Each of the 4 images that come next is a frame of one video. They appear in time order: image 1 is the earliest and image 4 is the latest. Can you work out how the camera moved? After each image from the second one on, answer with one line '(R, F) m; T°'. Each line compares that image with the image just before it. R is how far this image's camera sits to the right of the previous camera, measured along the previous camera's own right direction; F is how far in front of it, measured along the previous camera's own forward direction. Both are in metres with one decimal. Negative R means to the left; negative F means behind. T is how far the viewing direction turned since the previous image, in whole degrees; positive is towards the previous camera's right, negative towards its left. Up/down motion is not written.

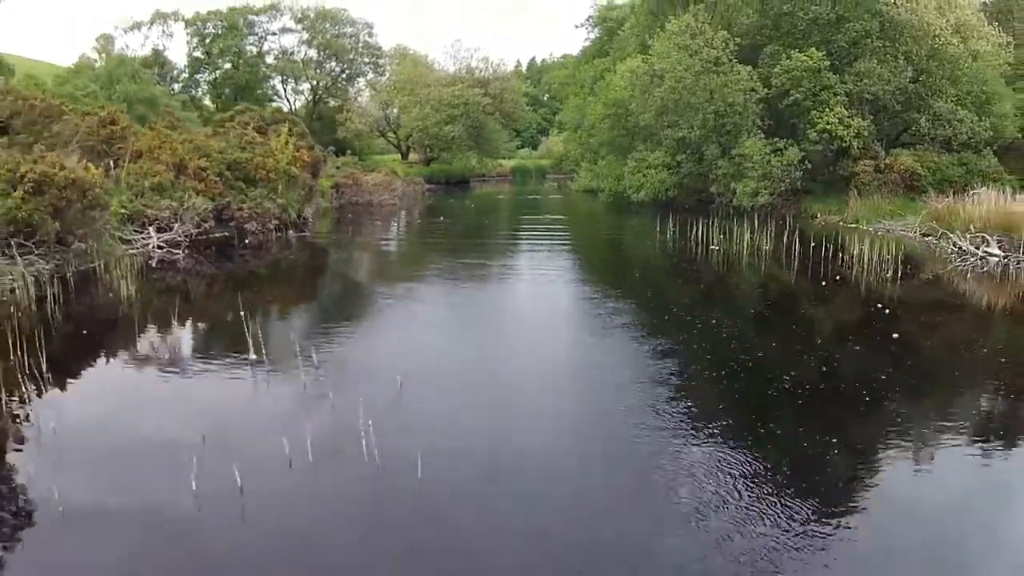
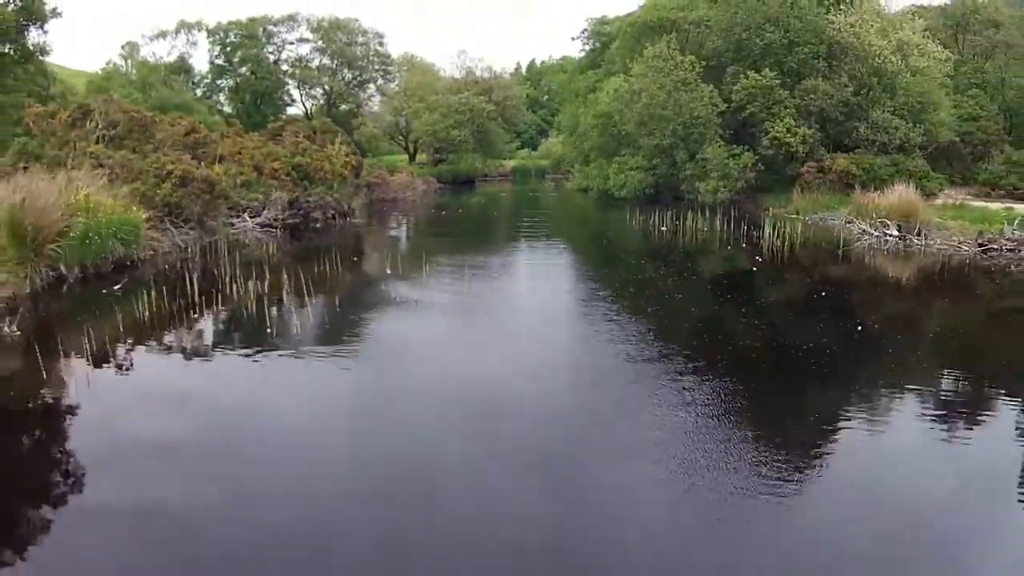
(-0.1, -2.9) m; 0°
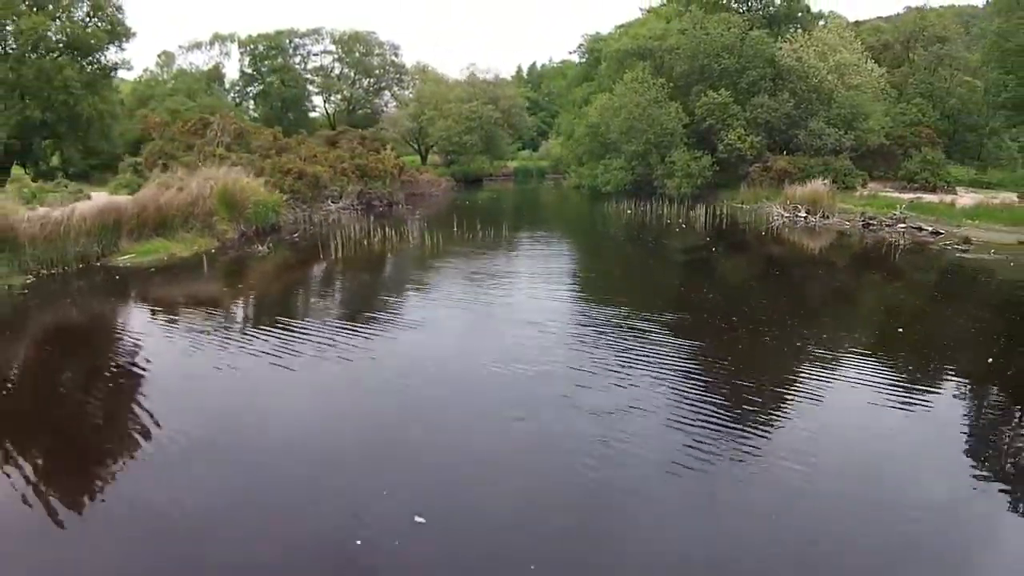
(-0.3, -4.6) m; 0°
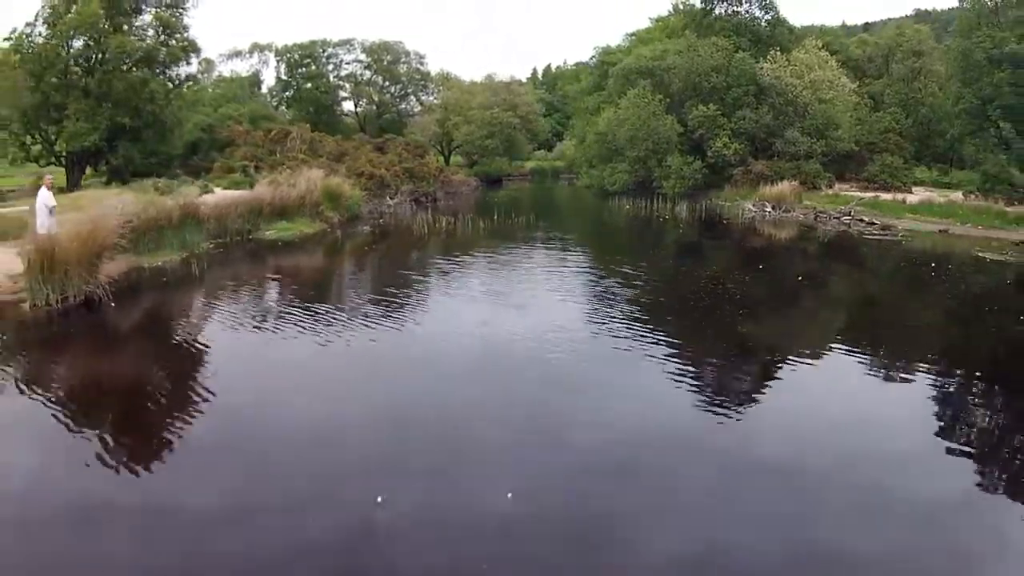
(-0.3, -4.2) m; -1°
